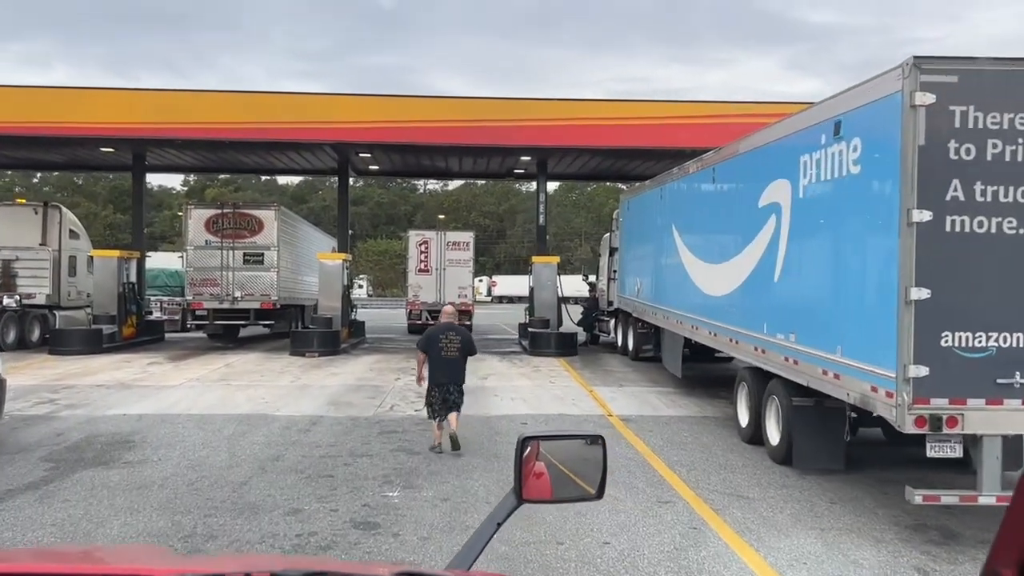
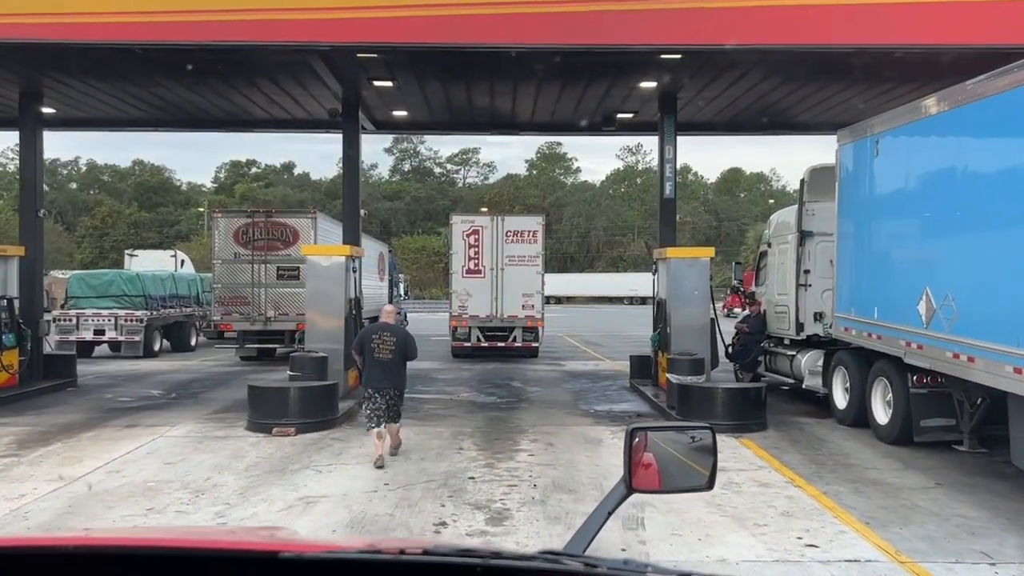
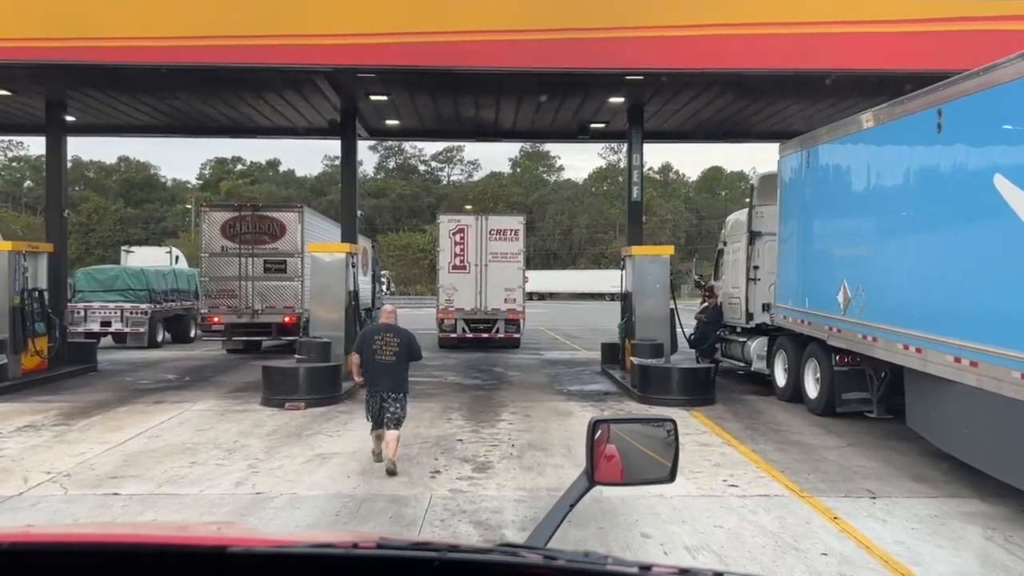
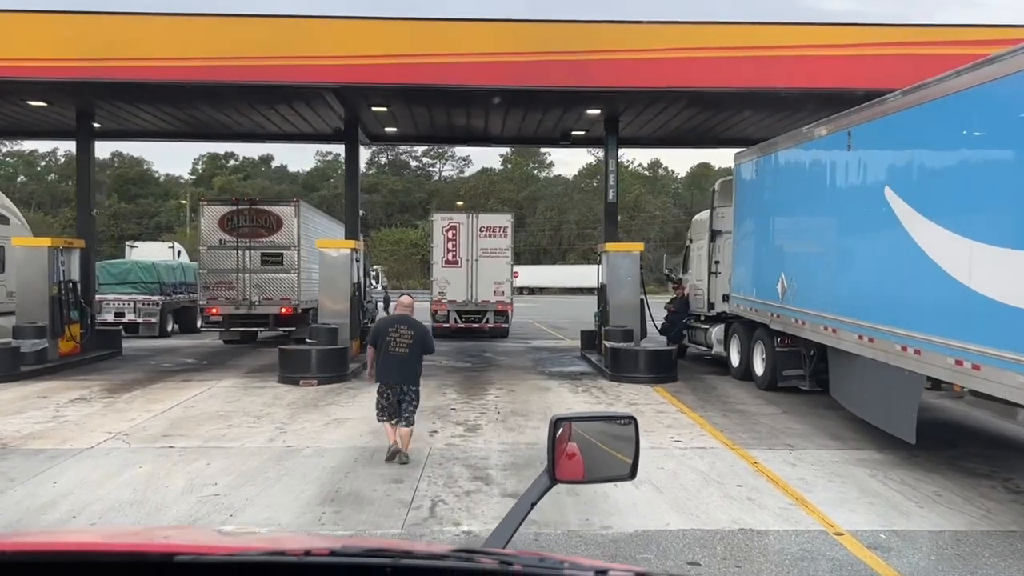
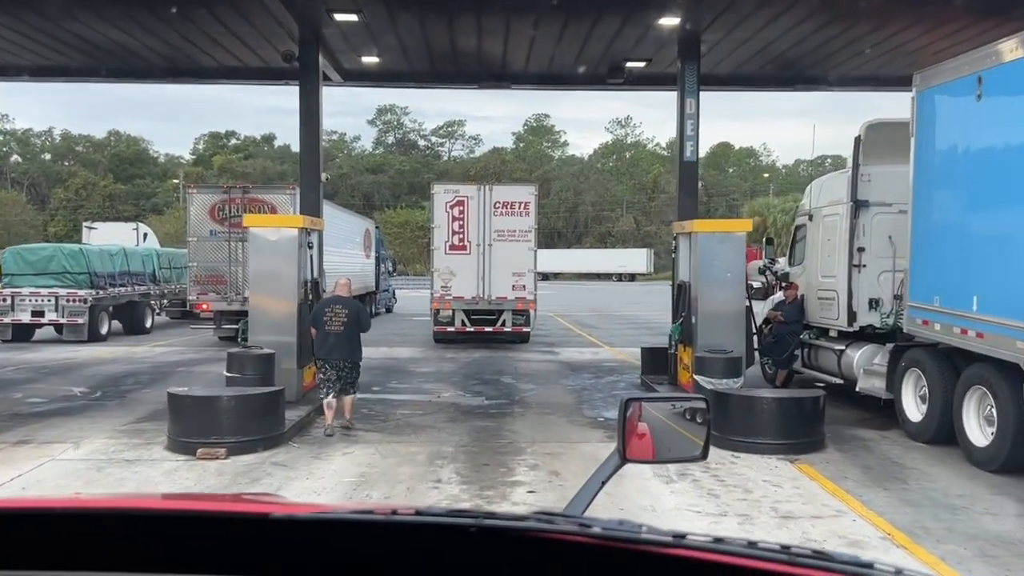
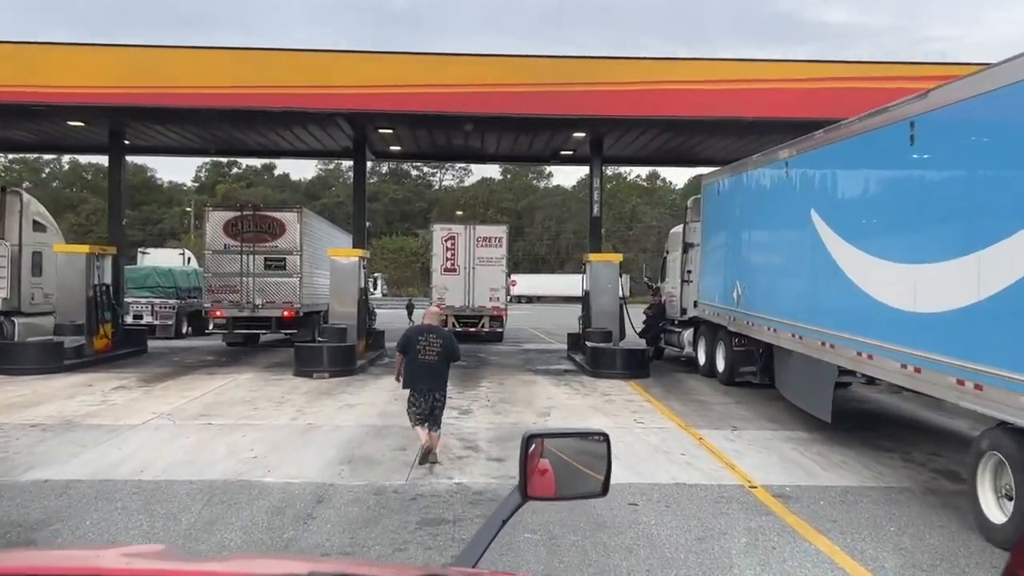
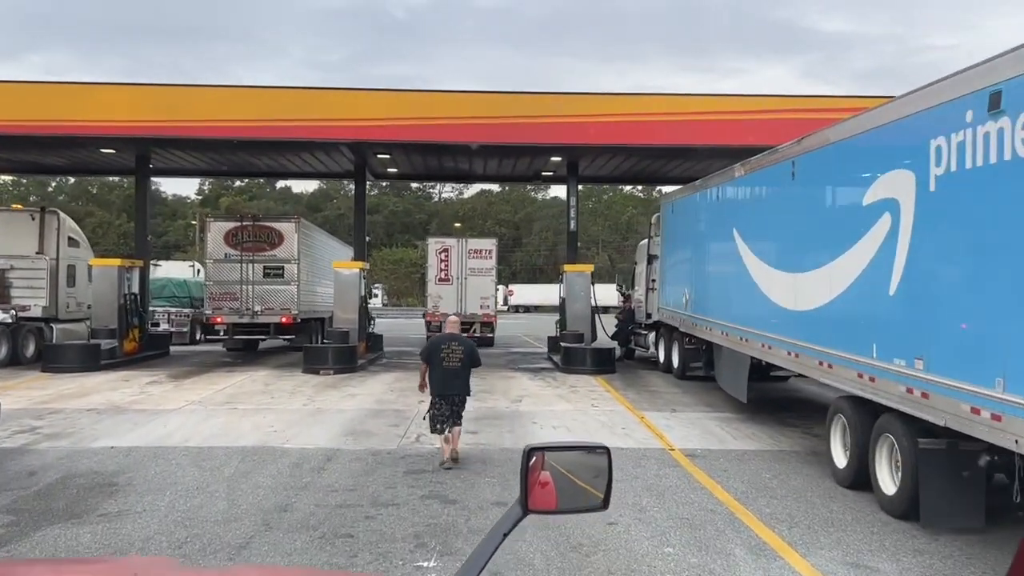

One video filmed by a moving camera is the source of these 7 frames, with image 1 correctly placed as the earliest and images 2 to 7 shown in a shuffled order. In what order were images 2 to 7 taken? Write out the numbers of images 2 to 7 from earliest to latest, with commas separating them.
7, 6, 4, 3, 2, 5
